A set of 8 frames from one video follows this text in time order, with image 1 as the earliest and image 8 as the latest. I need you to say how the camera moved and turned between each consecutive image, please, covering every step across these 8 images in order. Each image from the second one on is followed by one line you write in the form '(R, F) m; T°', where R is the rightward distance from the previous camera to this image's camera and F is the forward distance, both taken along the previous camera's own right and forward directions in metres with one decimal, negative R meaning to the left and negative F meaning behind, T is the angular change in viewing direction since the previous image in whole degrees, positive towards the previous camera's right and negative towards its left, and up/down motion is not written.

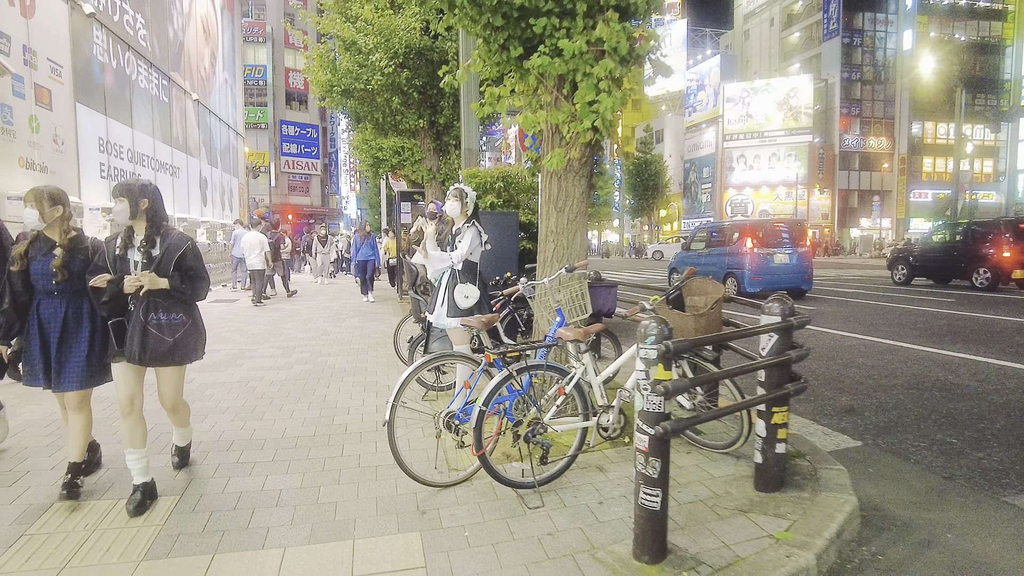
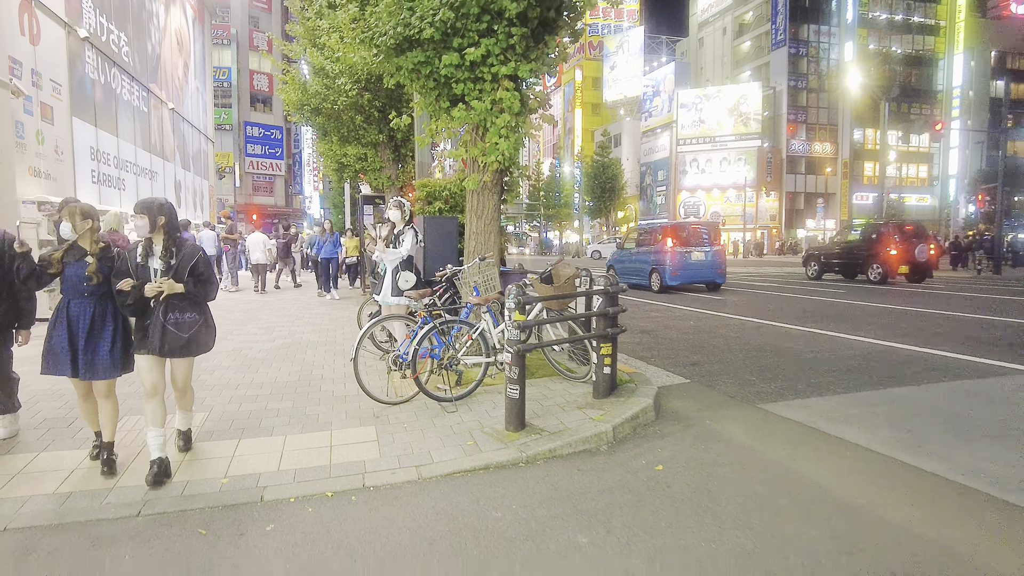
(+0.3, -1.8) m; +3°
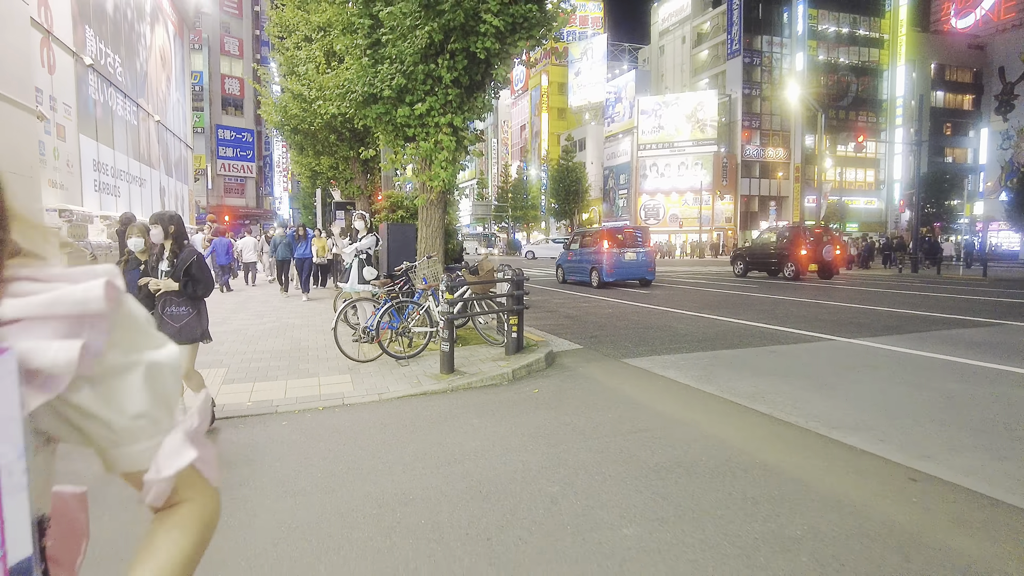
(+0.4, -2.1) m; +3°
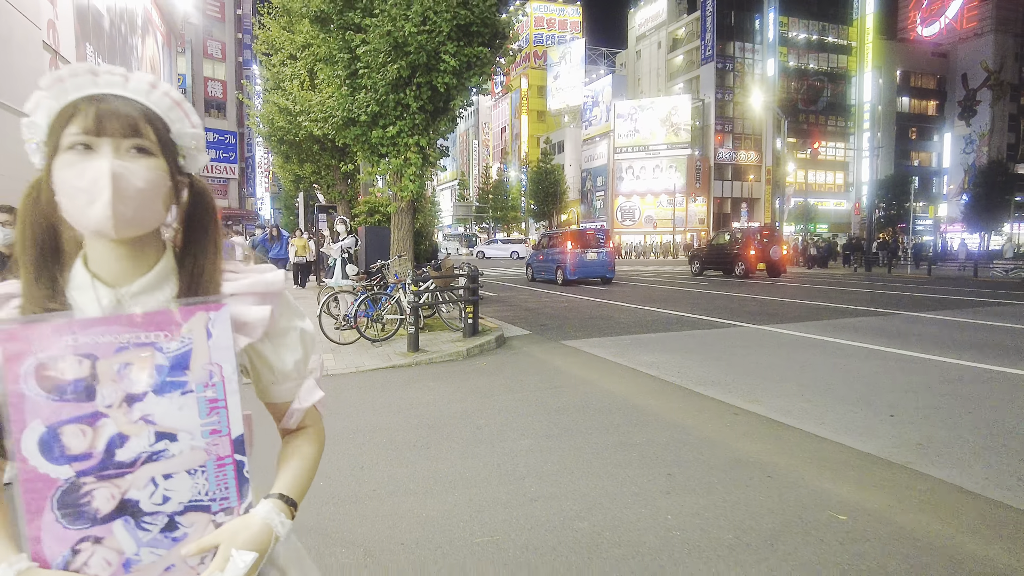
(+0.4, -1.5) m; +1°
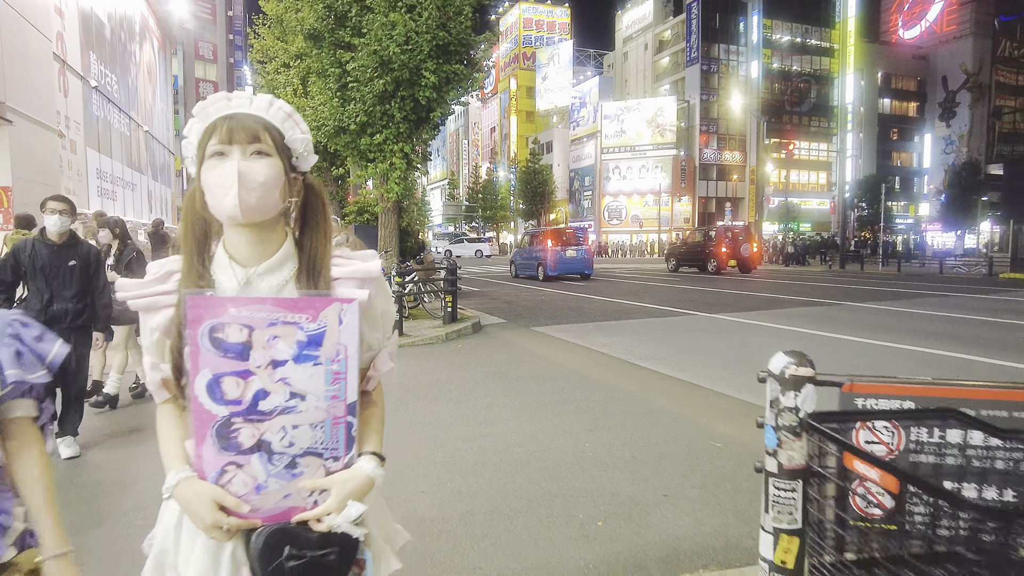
(+0.2, -1.0) m; +1°
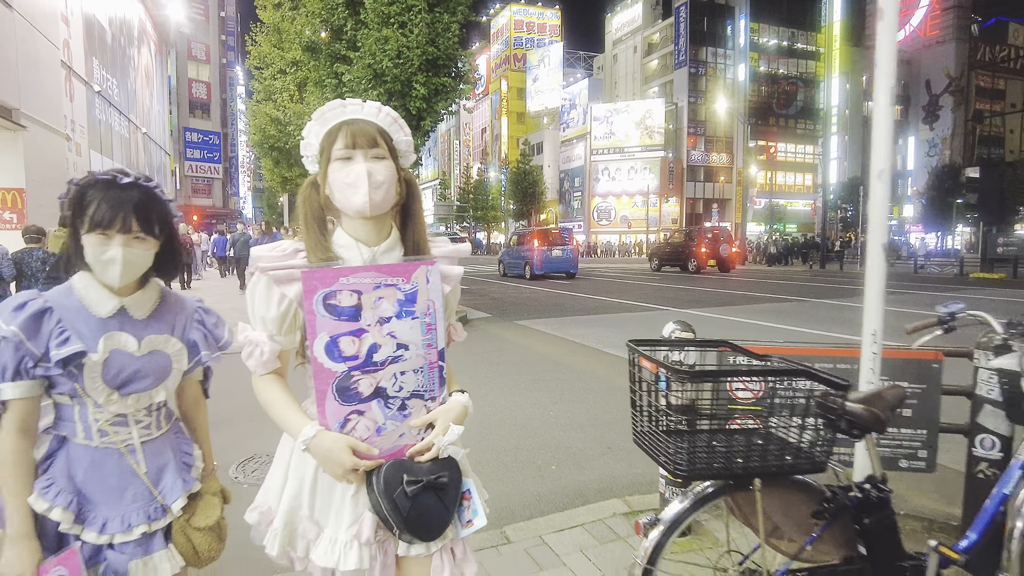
(+0.1, -0.8) m; +1°
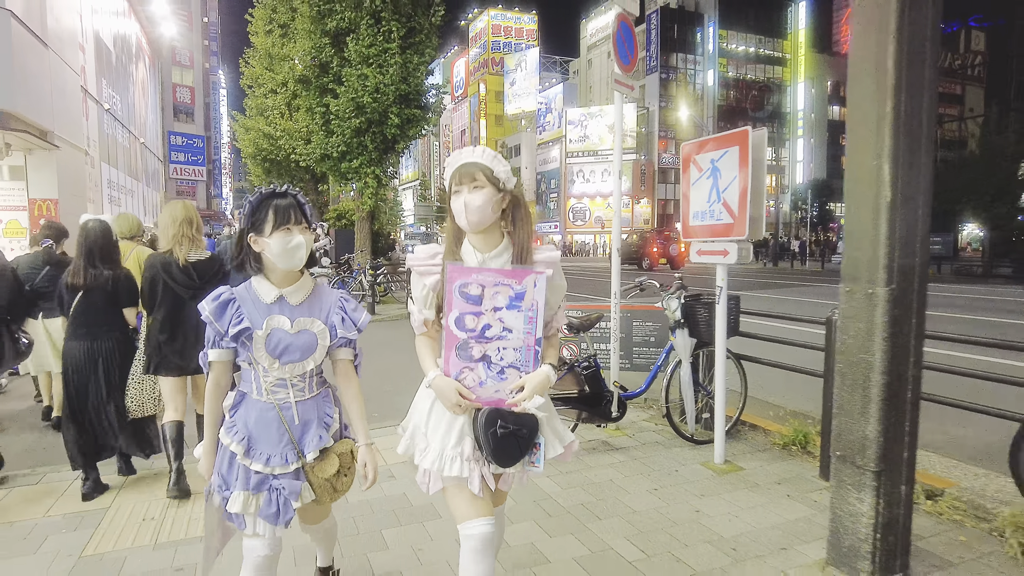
(+0.4, -2.3) m; +2°
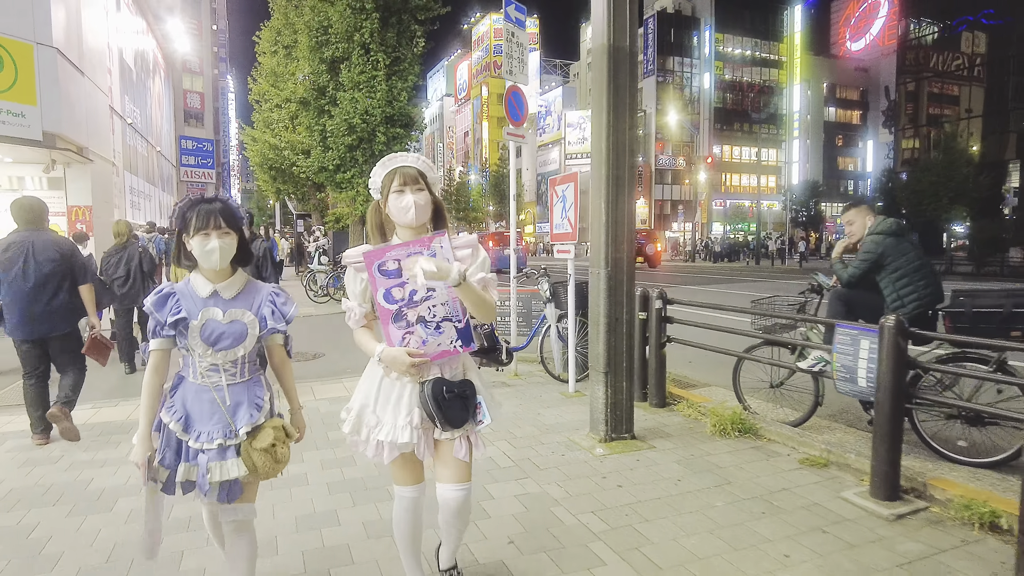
(+0.8, -2.0) m; -1°
